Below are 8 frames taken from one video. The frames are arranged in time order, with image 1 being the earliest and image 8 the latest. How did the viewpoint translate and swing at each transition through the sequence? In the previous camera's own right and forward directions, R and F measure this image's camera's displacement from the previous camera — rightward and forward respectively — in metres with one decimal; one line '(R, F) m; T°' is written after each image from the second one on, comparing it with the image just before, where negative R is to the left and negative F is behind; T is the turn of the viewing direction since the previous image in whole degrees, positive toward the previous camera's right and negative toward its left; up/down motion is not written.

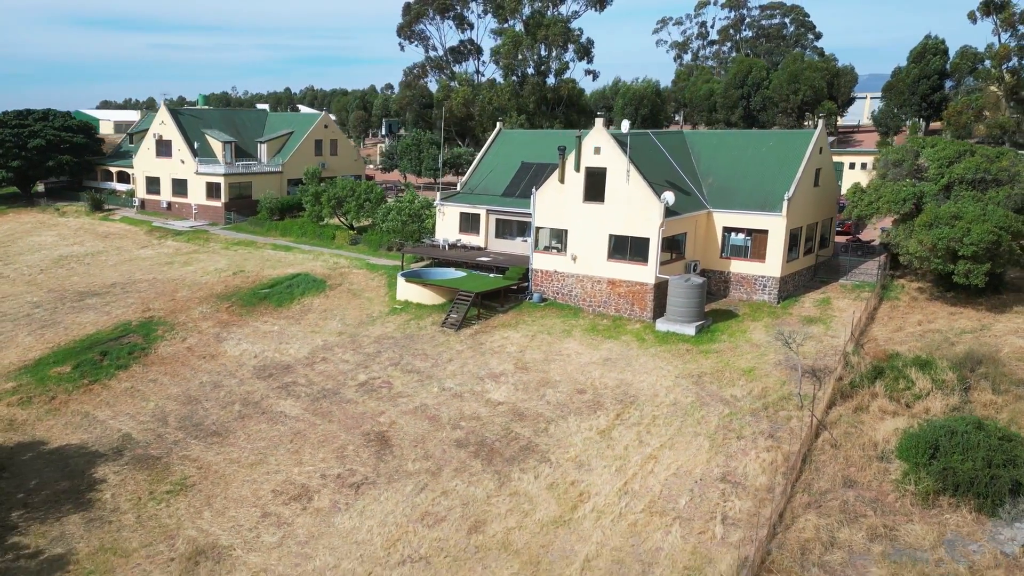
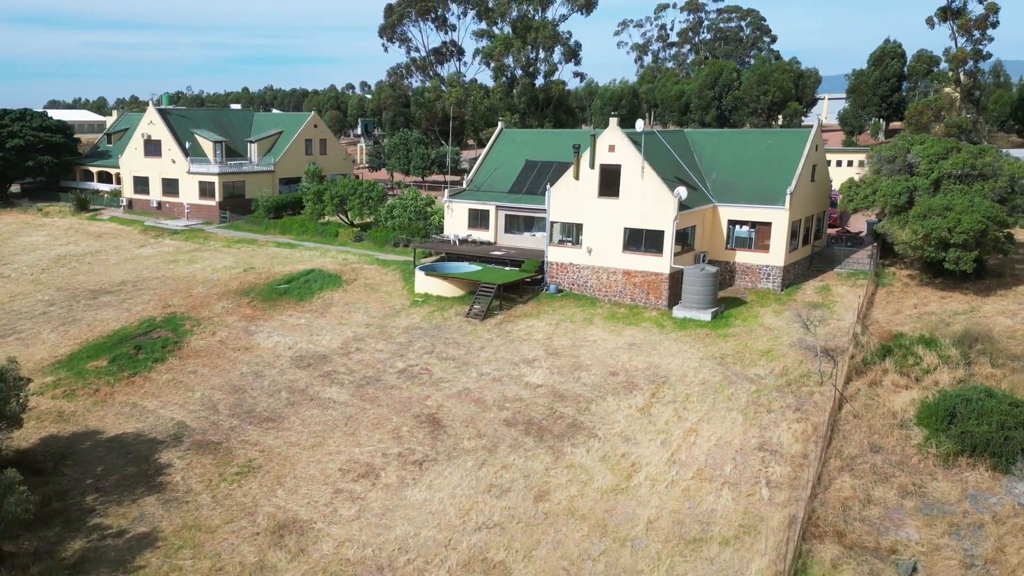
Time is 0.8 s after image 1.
(-2.2, -1.2) m; +3°
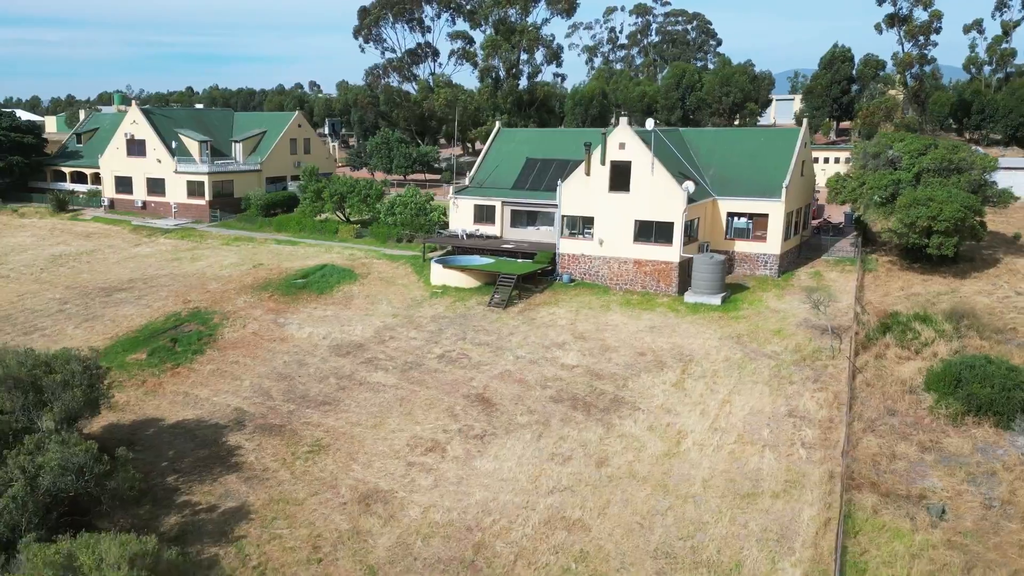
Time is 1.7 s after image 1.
(-2.8, -1.5) m; +4°
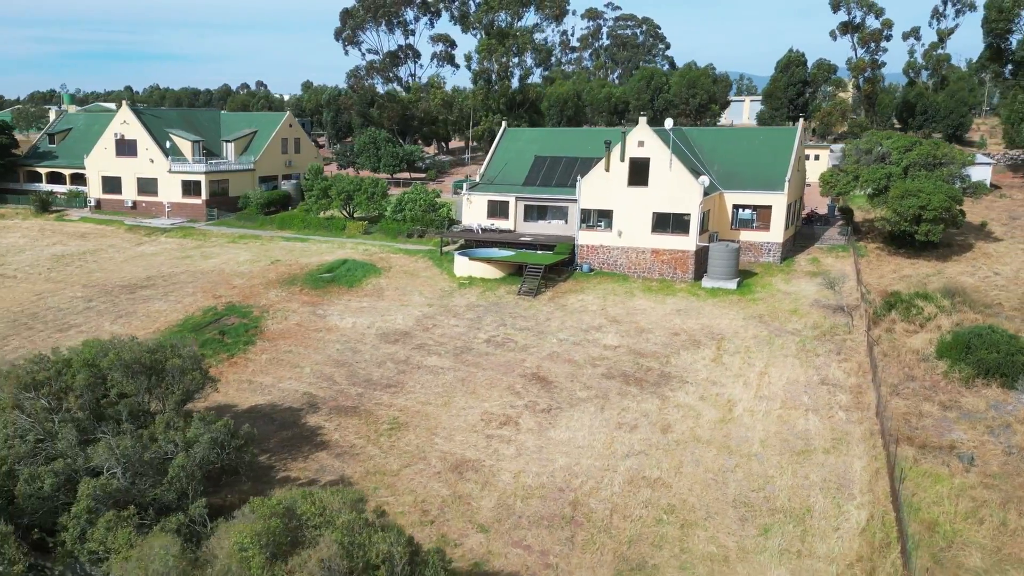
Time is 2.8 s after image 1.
(-3.4, -1.5) m; +5°
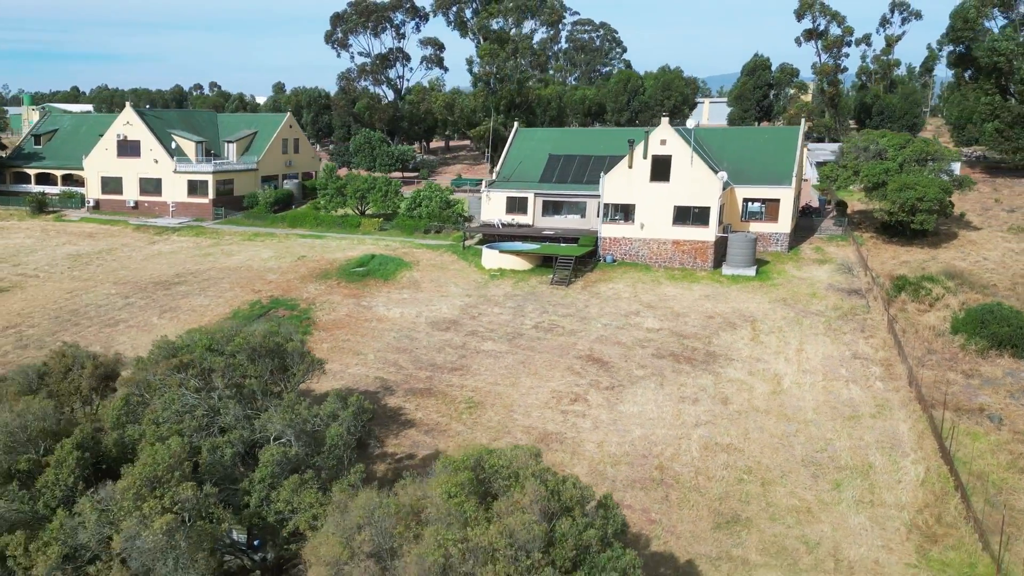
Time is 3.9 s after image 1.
(-3.5, -1.4) m; +4°
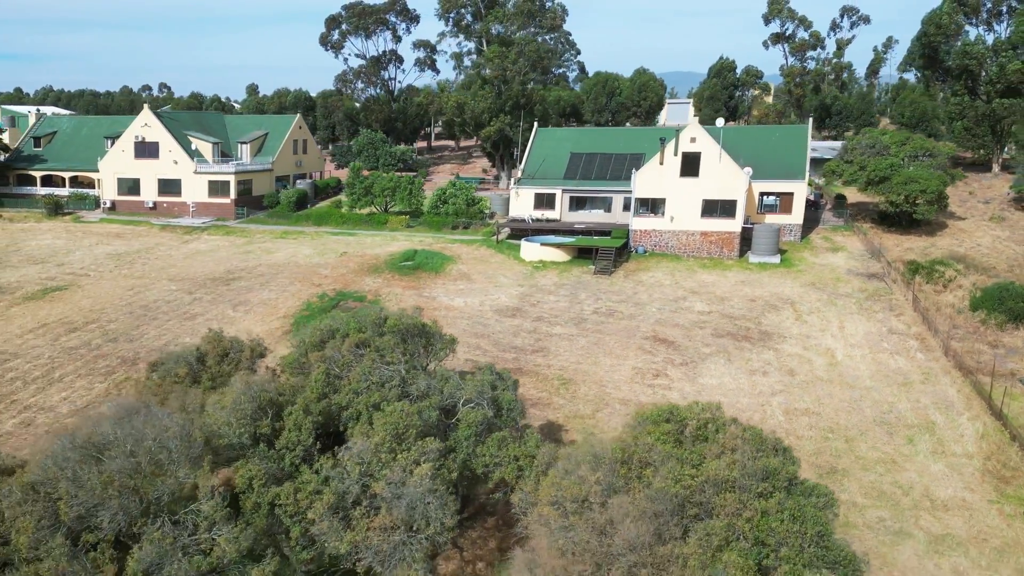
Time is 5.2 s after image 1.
(-4.5, -1.9) m; +5°
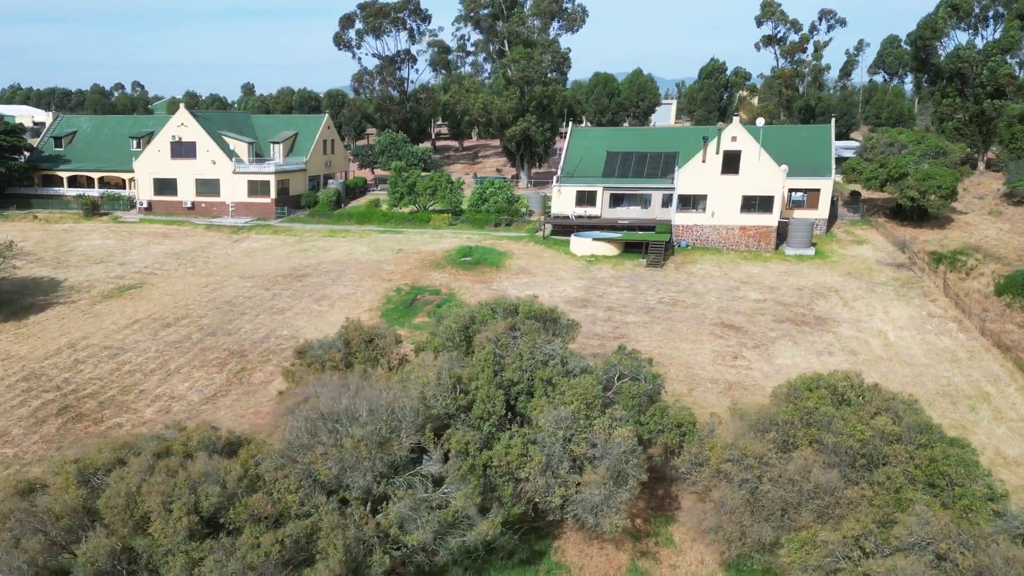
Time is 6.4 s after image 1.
(-4.4, -2.0) m; +3°
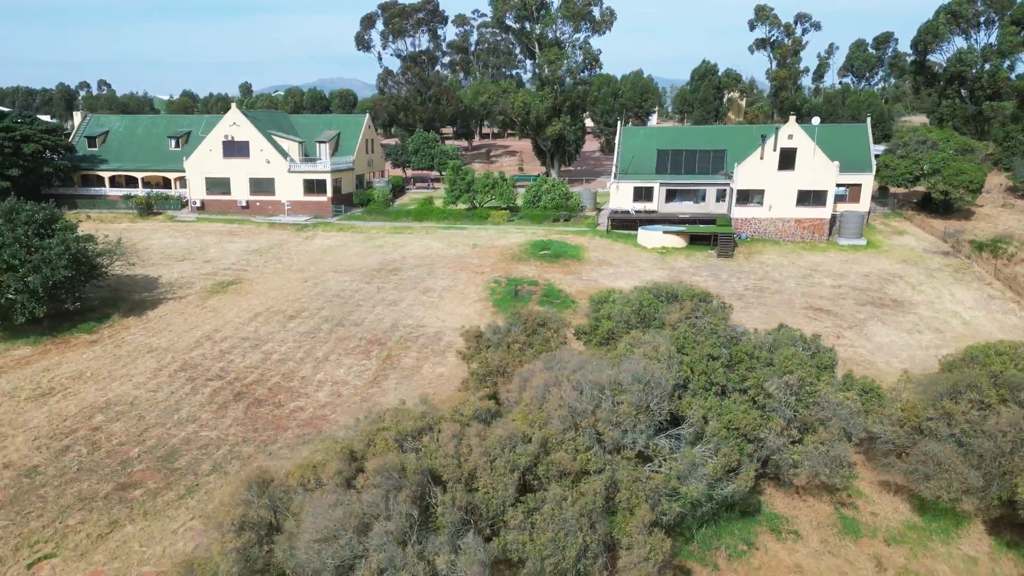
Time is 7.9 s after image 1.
(-6.4, -1.8) m; +4°
